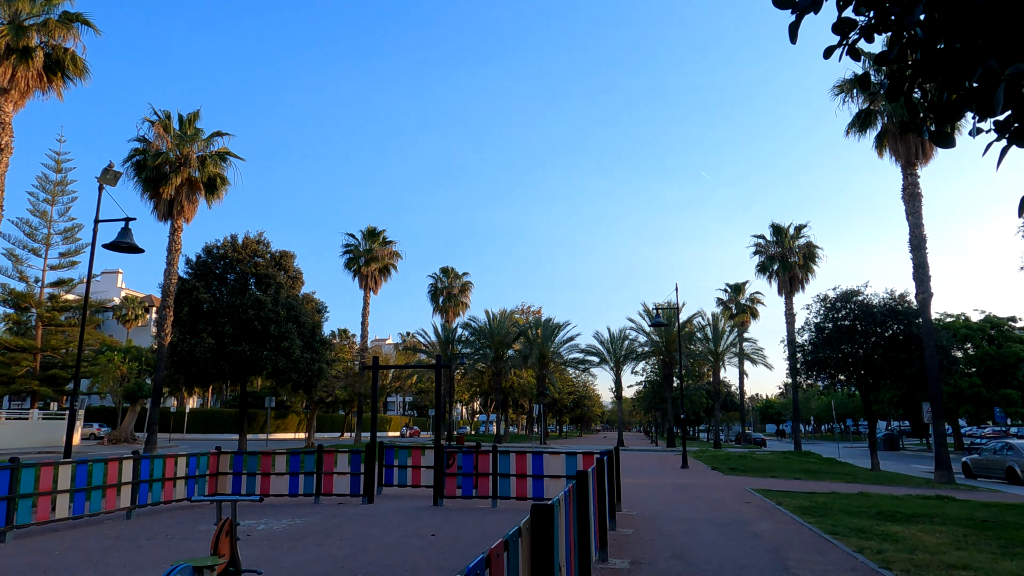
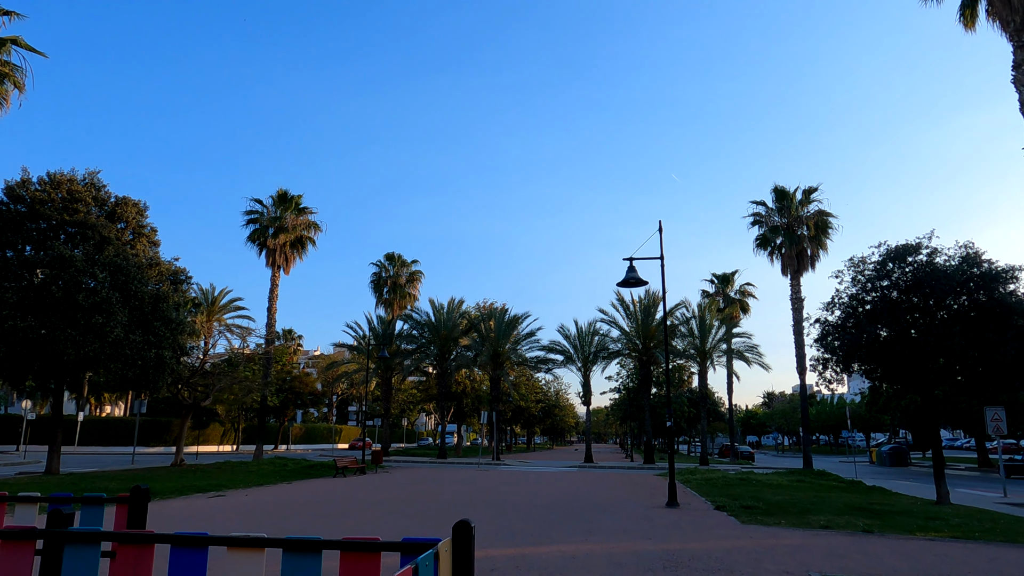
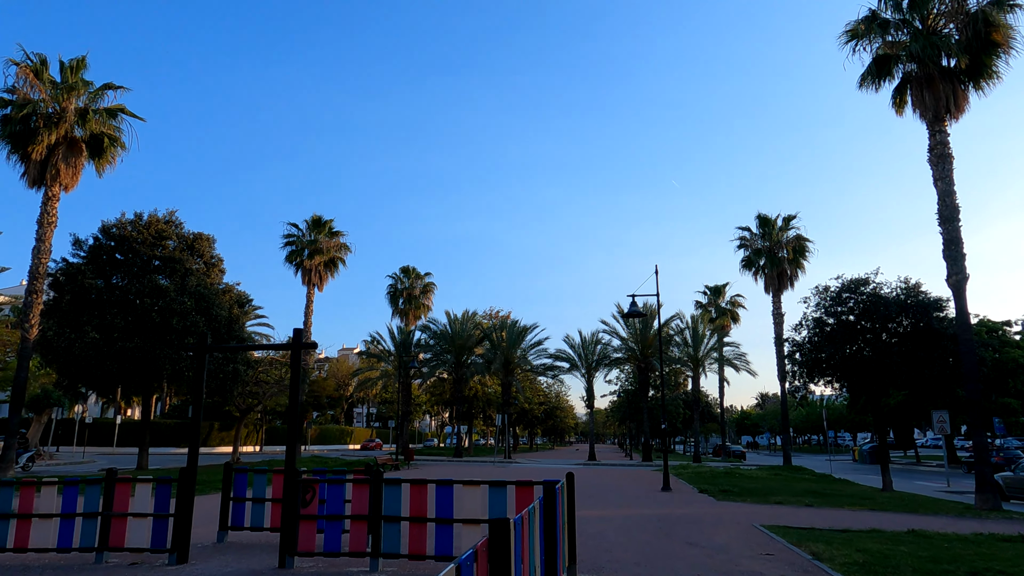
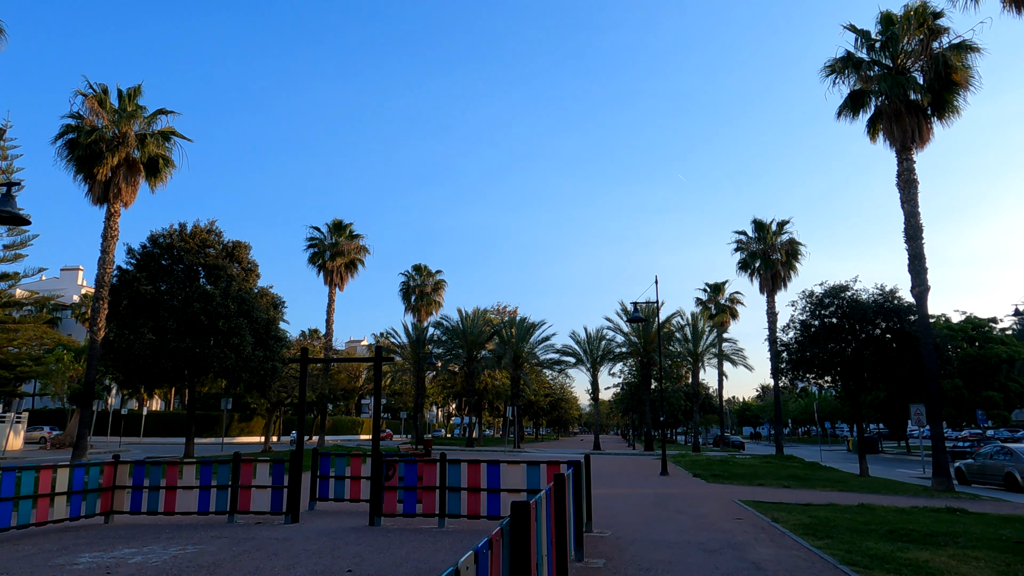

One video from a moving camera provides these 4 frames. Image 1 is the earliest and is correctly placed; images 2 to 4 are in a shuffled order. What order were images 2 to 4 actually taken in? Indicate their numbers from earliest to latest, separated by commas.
4, 3, 2
